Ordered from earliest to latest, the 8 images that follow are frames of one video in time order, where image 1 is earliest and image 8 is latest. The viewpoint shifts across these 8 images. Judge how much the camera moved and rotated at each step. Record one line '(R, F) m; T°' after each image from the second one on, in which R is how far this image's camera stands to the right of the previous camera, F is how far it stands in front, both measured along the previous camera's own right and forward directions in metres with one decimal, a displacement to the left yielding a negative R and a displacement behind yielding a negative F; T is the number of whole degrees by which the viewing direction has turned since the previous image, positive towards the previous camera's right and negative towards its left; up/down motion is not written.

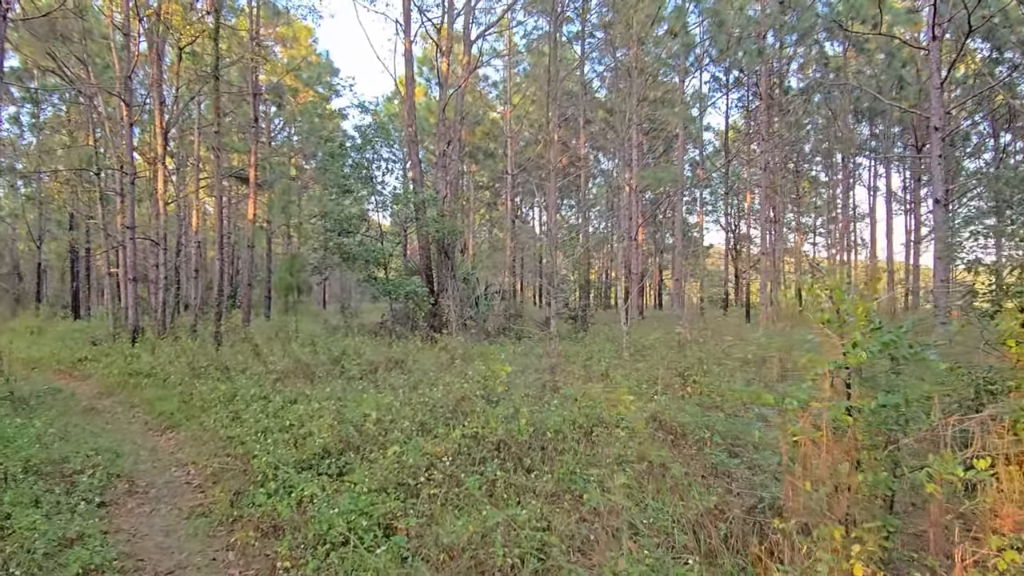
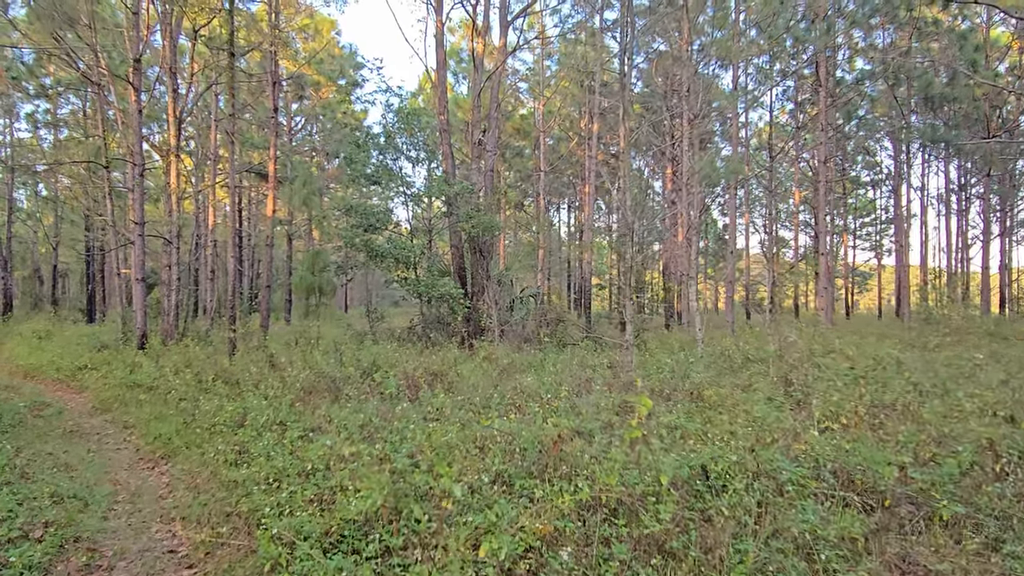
(-0.4, +1.3) m; -1°
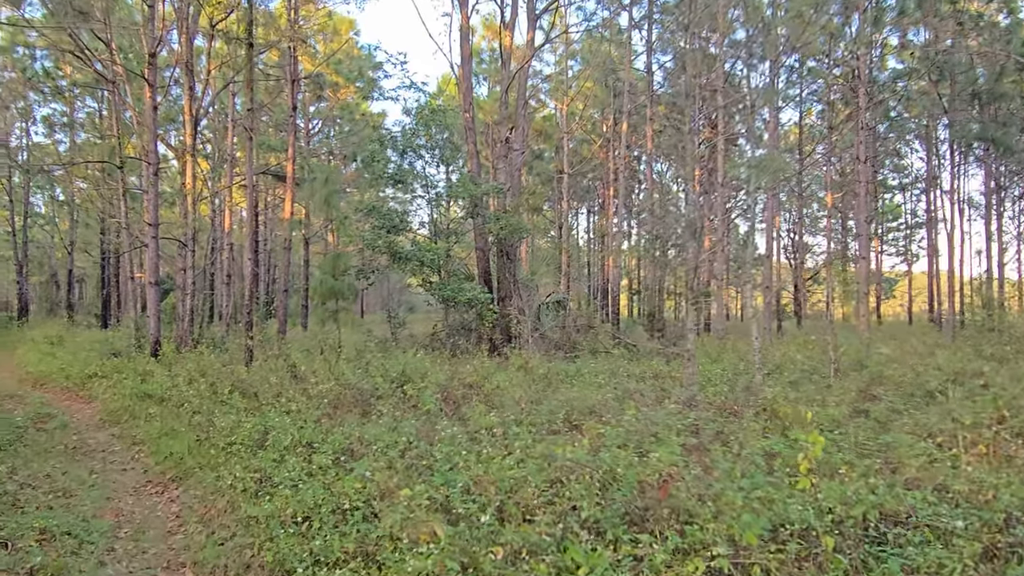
(-0.3, +0.6) m; -1°
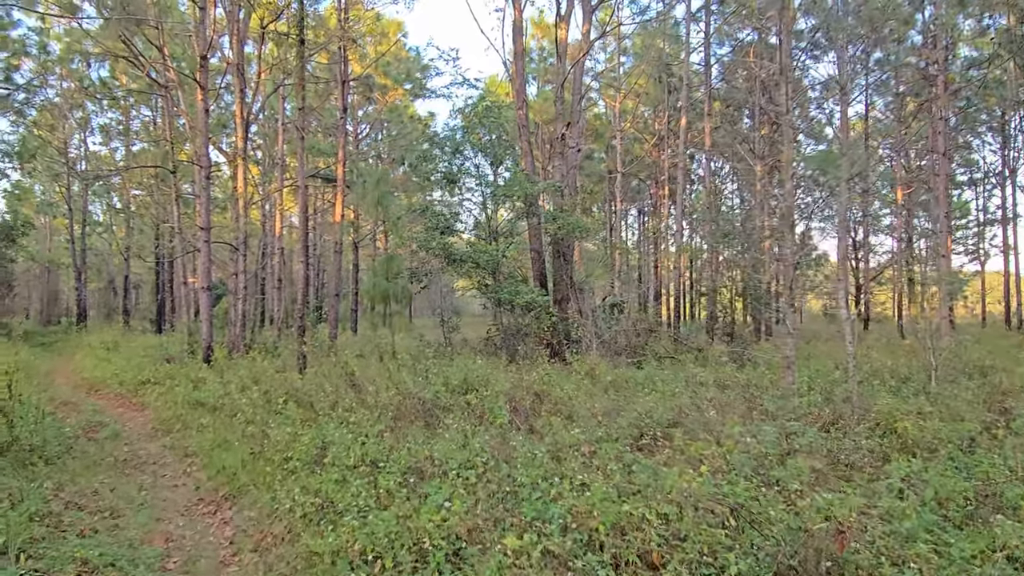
(-0.2, +0.5) m; -3°
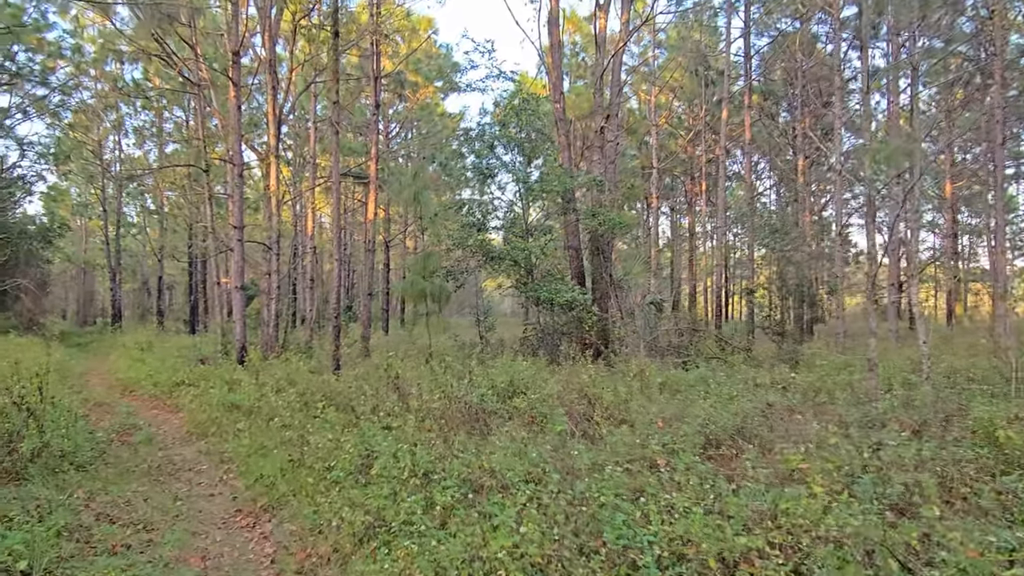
(-0.2, +0.3) m; -2°
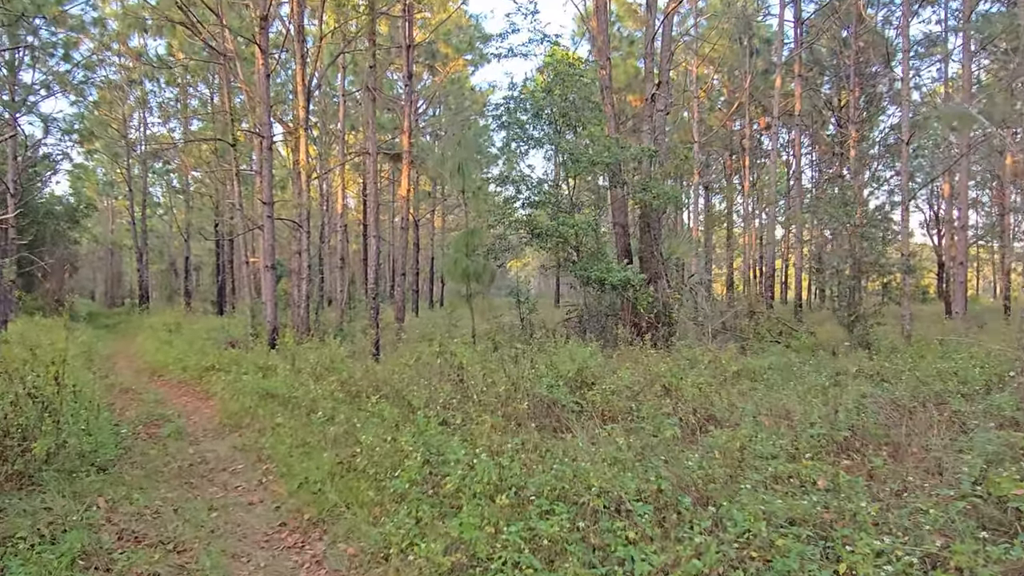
(-0.3, +0.7) m; -2°
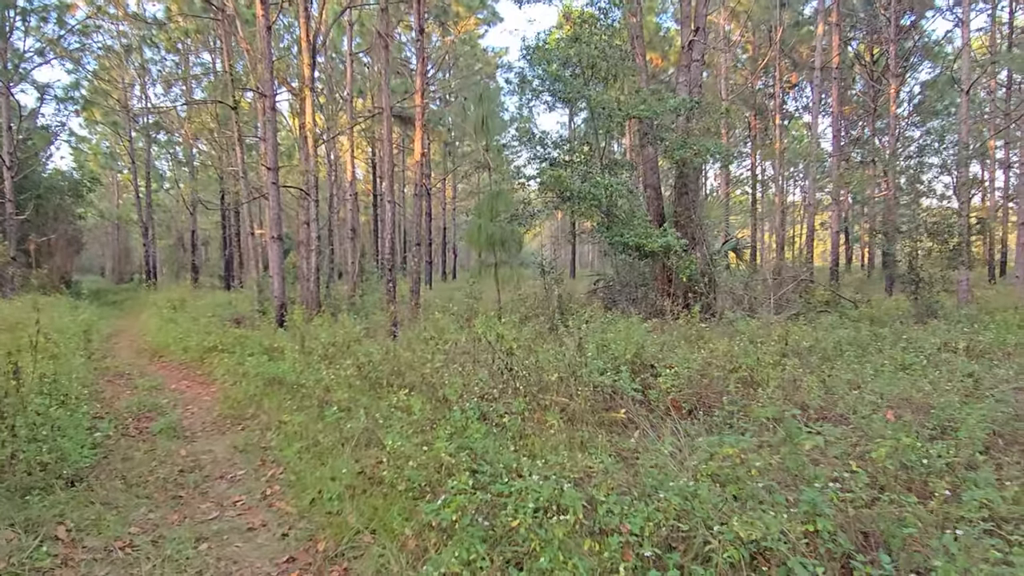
(-0.2, +0.9) m; -1°
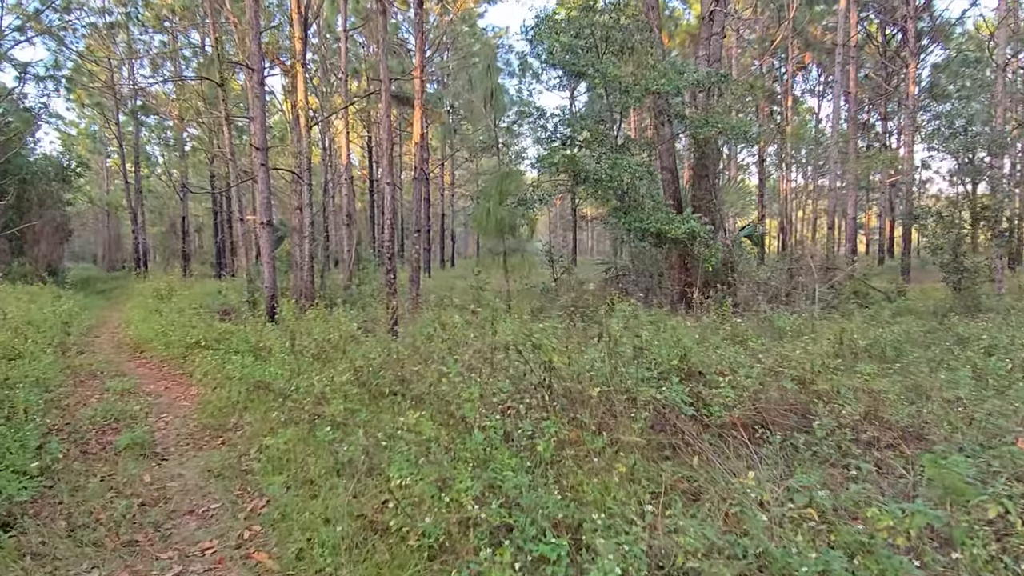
(-0.2, +0.7) m; 0°
